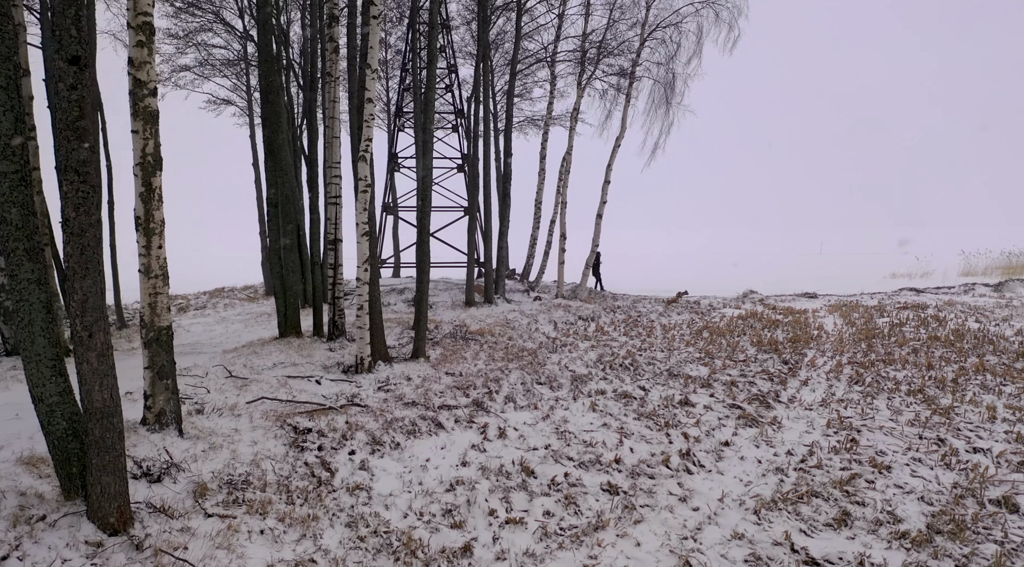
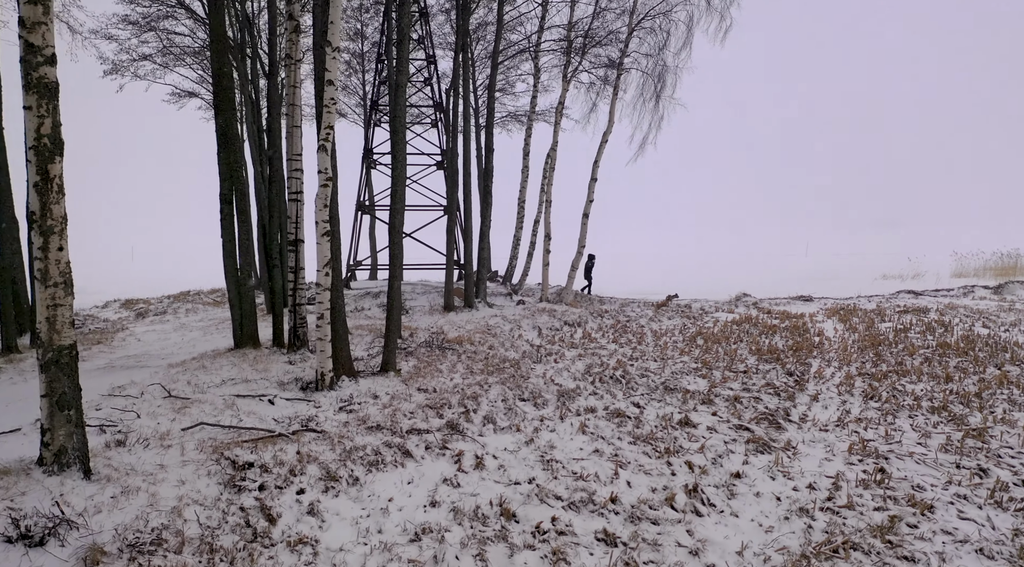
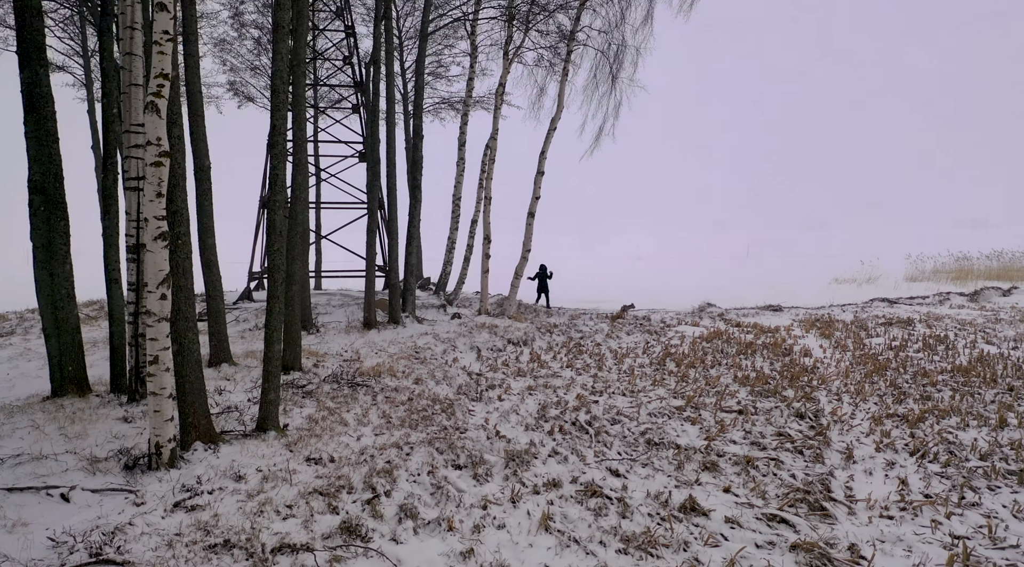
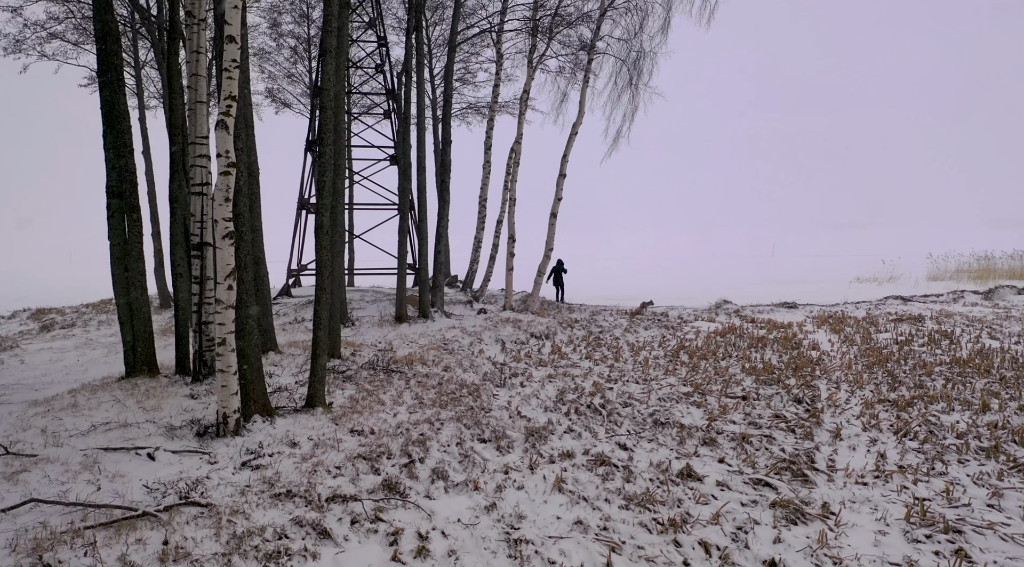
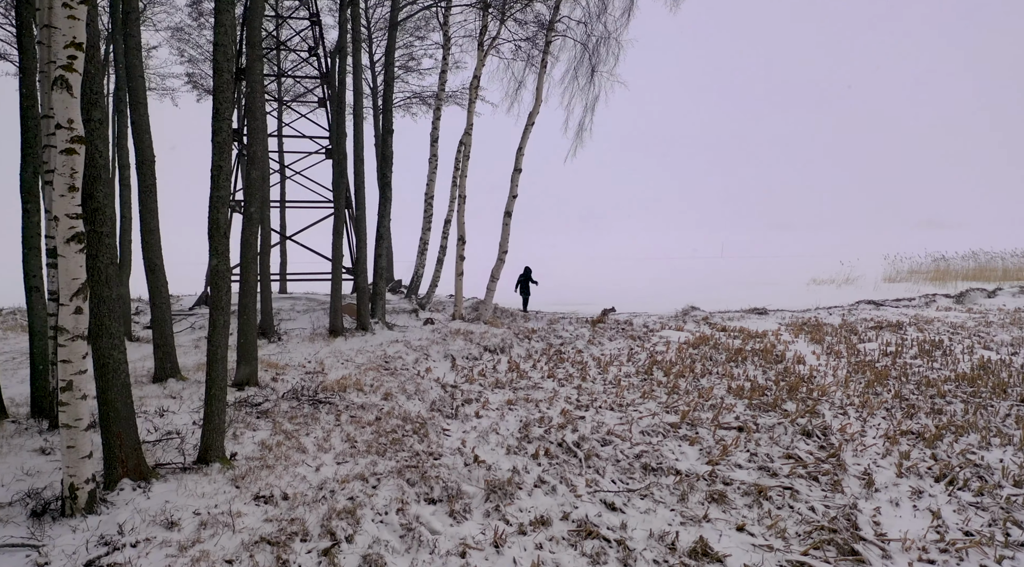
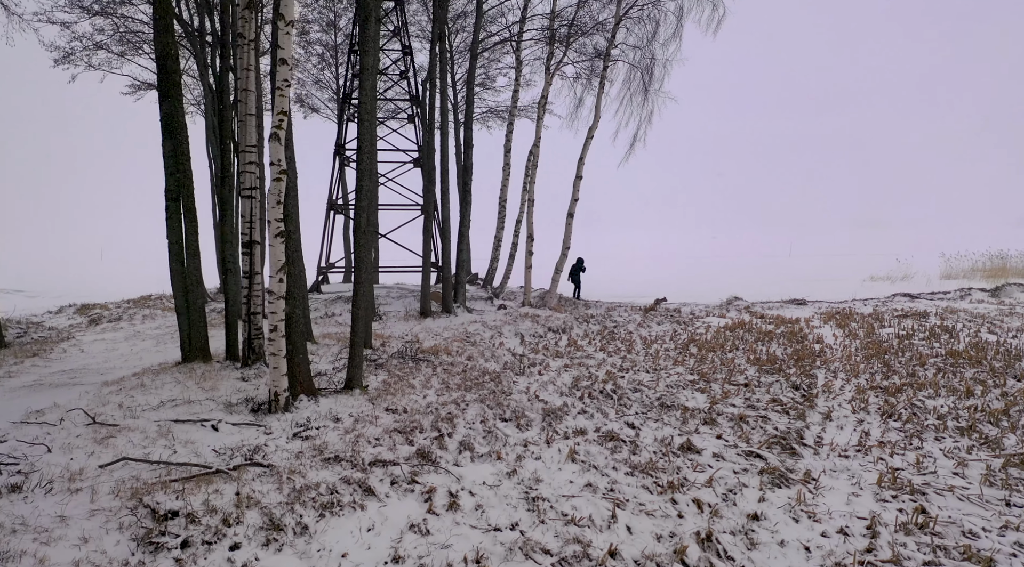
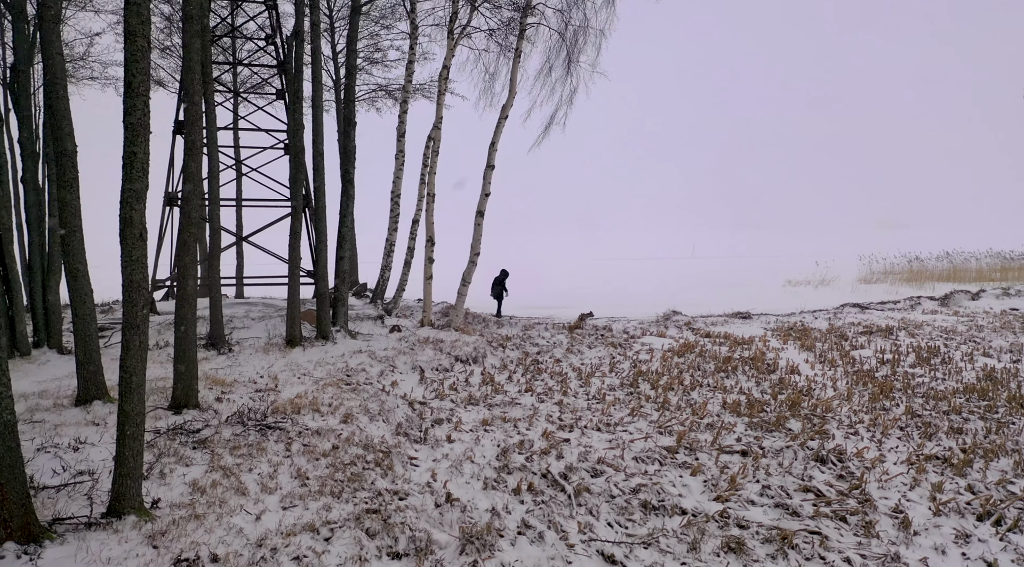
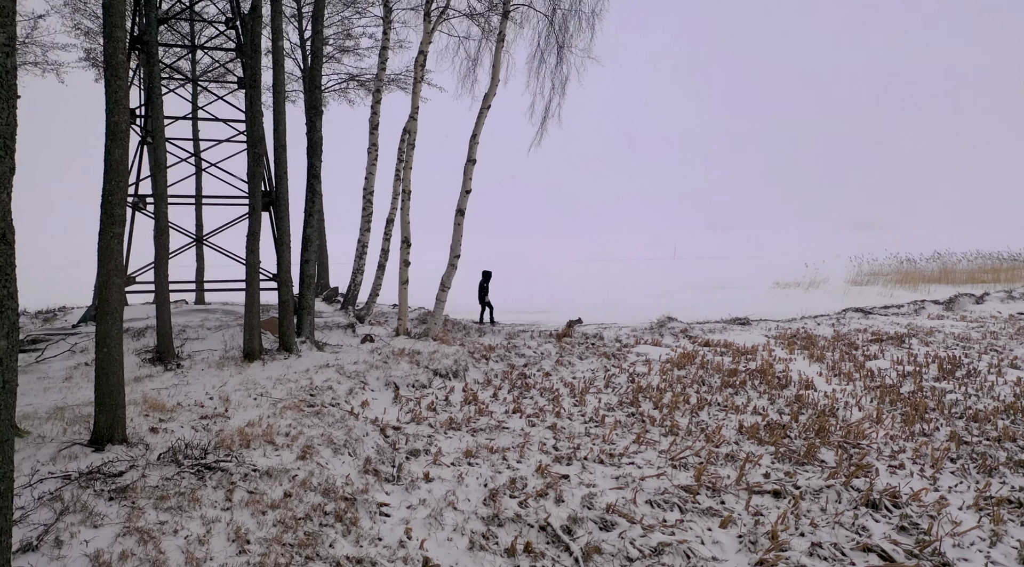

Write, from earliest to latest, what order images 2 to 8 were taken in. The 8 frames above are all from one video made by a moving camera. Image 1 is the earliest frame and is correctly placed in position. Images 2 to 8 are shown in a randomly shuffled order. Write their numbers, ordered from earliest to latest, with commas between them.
2, 6, 4, 3, 5, 7, 8
